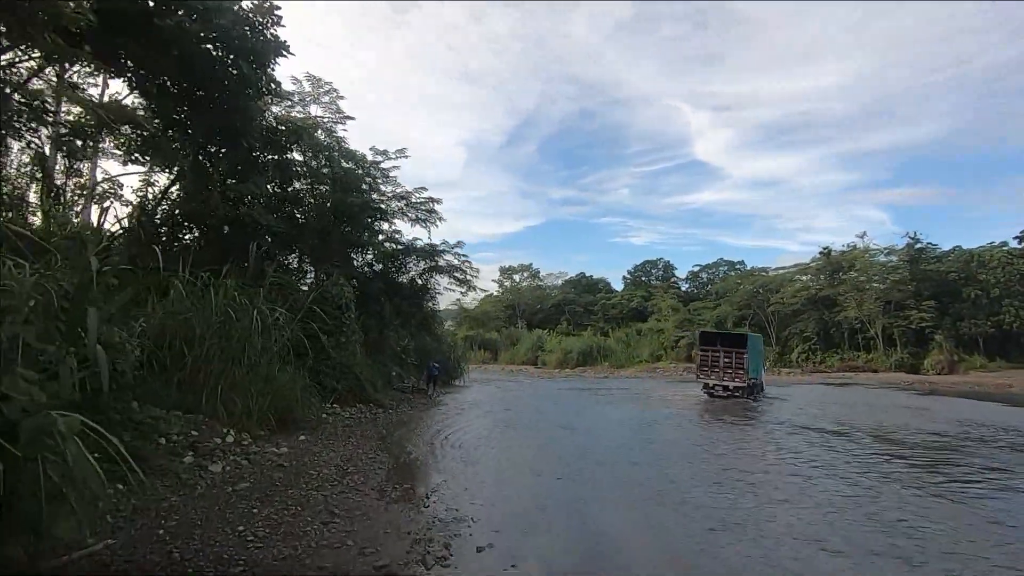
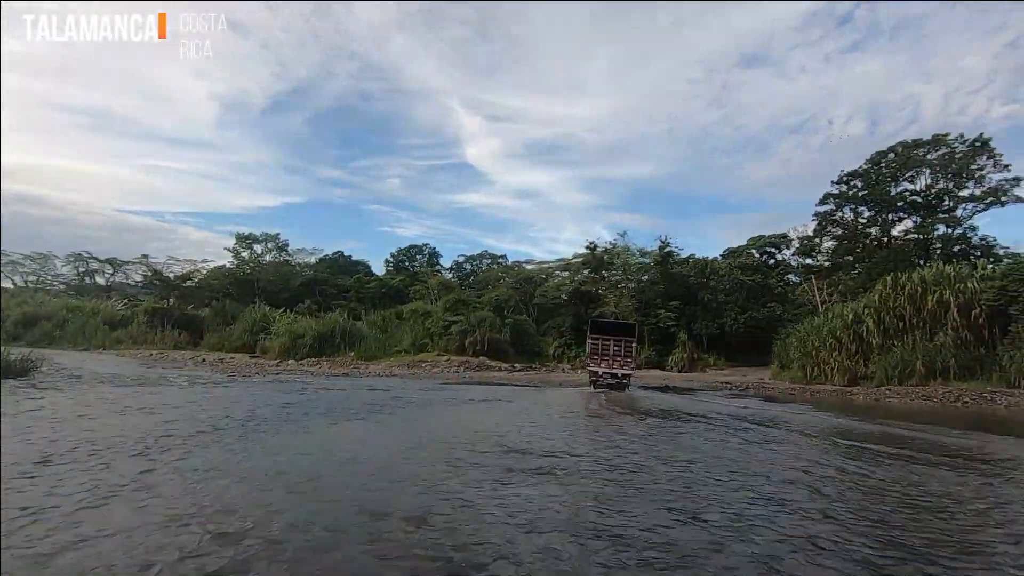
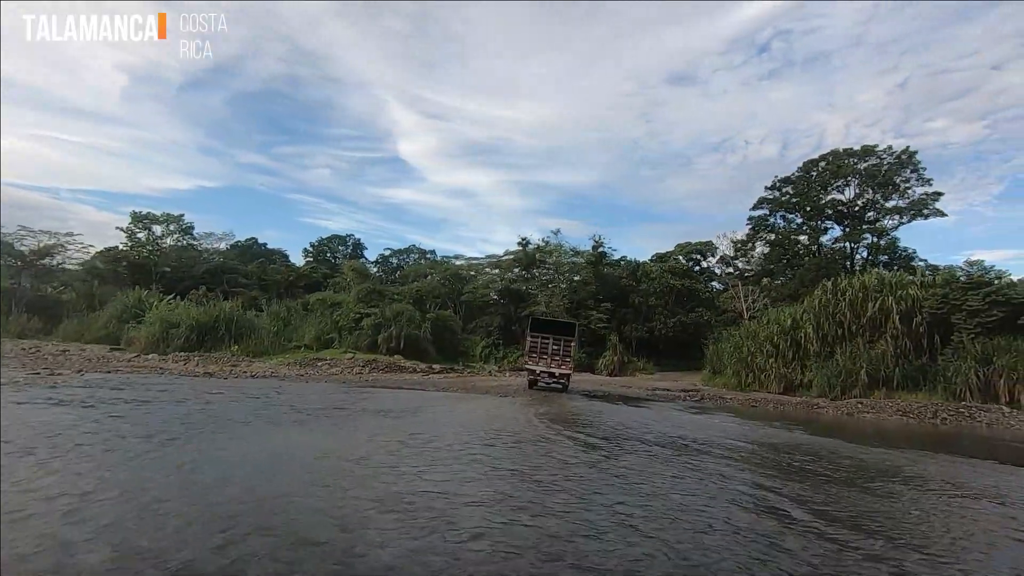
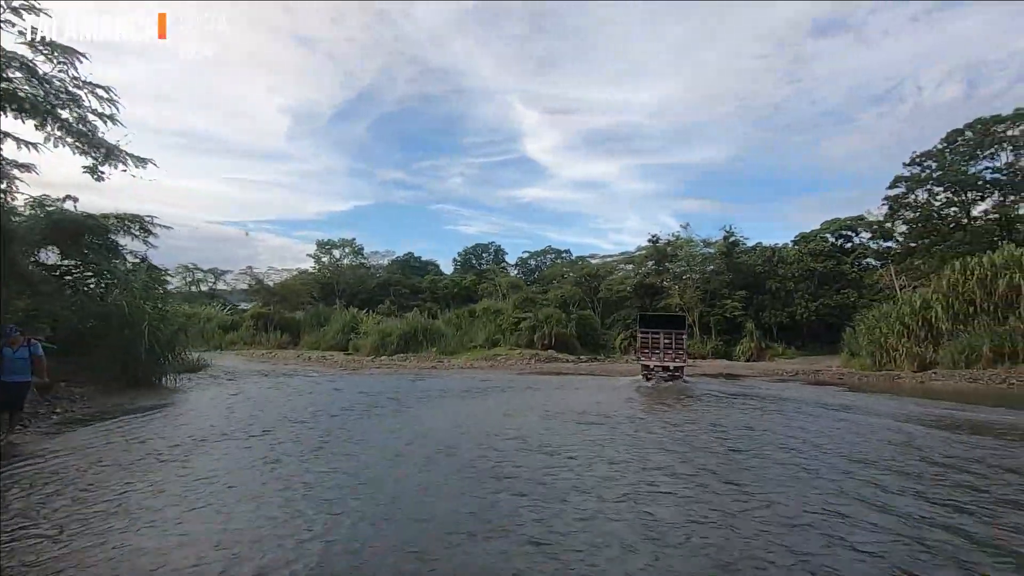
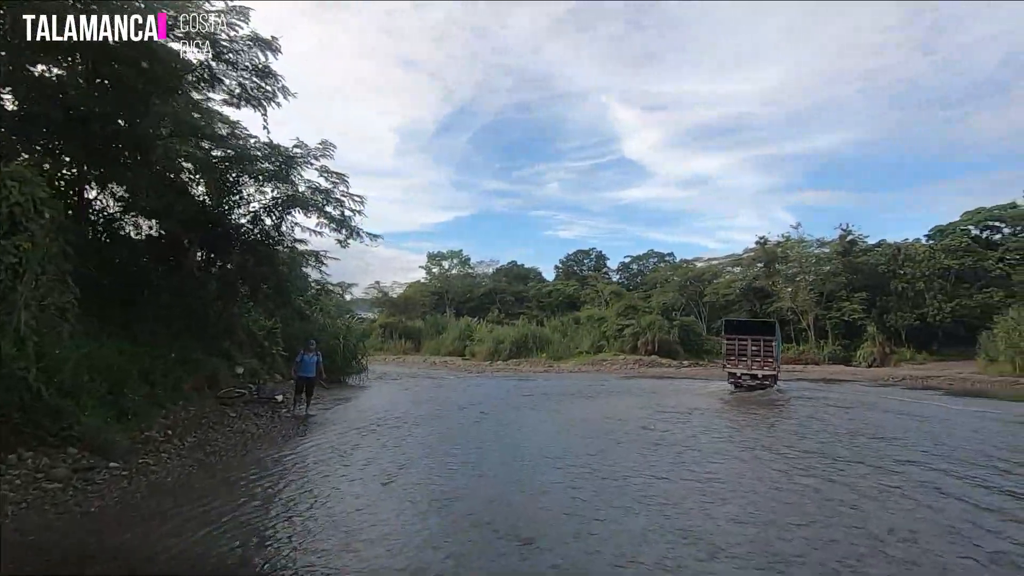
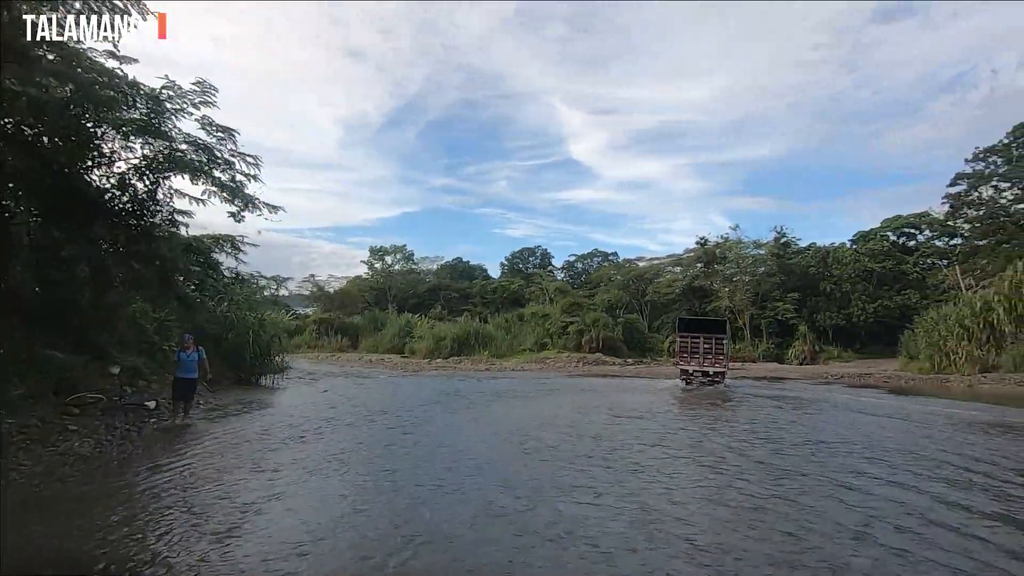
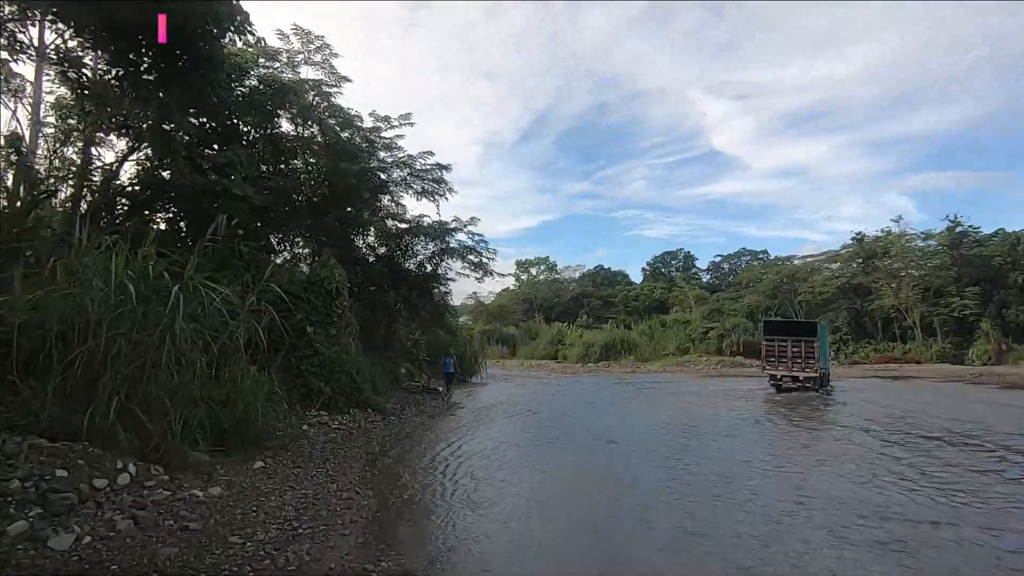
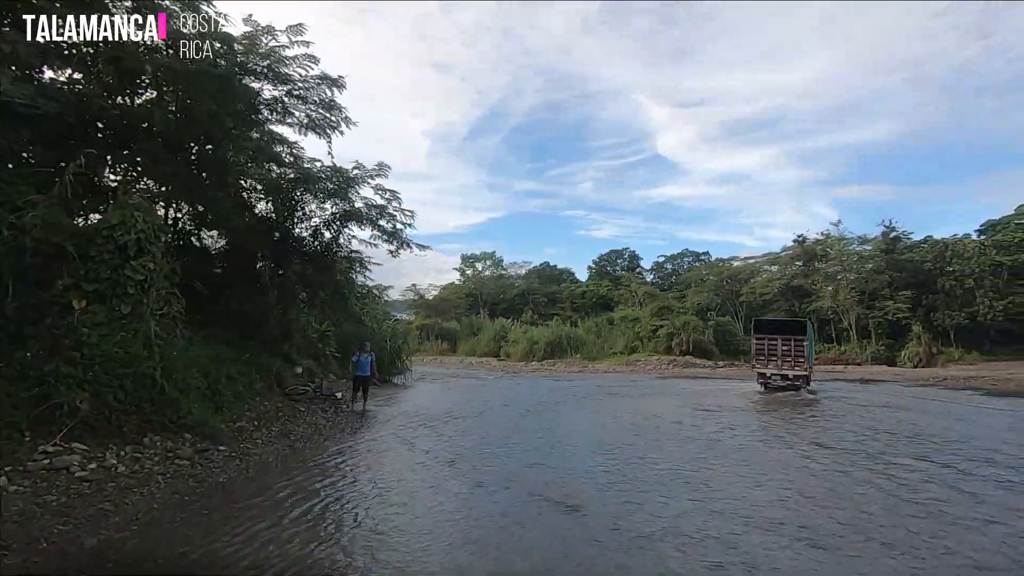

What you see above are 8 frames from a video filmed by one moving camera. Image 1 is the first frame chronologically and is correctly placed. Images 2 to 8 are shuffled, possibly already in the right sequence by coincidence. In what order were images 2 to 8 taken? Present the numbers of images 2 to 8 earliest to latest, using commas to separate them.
7, 8, 5, 6, 4, 2, 3
